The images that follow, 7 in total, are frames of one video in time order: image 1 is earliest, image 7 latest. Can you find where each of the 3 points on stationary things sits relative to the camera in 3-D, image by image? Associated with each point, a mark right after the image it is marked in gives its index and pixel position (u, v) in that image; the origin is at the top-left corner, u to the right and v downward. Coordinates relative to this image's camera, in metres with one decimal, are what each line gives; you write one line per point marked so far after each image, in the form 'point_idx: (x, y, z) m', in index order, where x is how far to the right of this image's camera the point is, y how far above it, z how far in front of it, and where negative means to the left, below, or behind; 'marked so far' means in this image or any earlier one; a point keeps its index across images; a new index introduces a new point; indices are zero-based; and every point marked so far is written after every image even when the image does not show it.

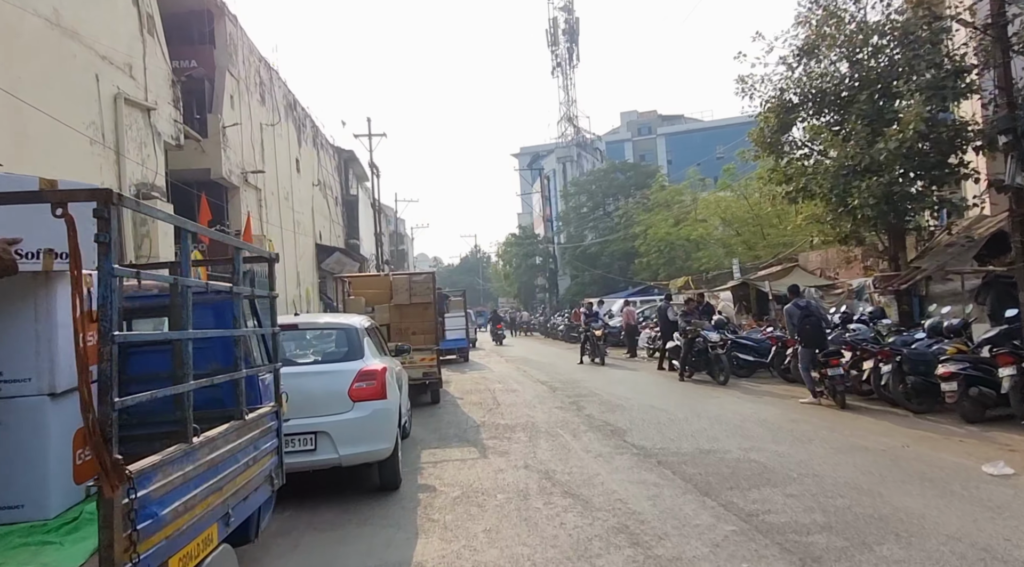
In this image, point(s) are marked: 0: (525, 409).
0: (+0.2, -1.7, +9.3) m
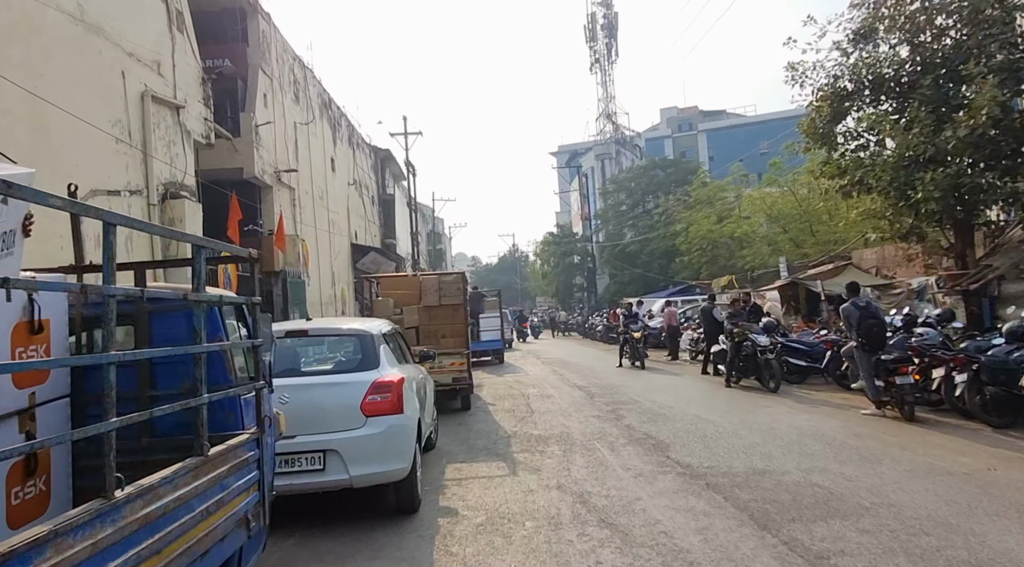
0: (+0.6, -1.7, +8.8) m
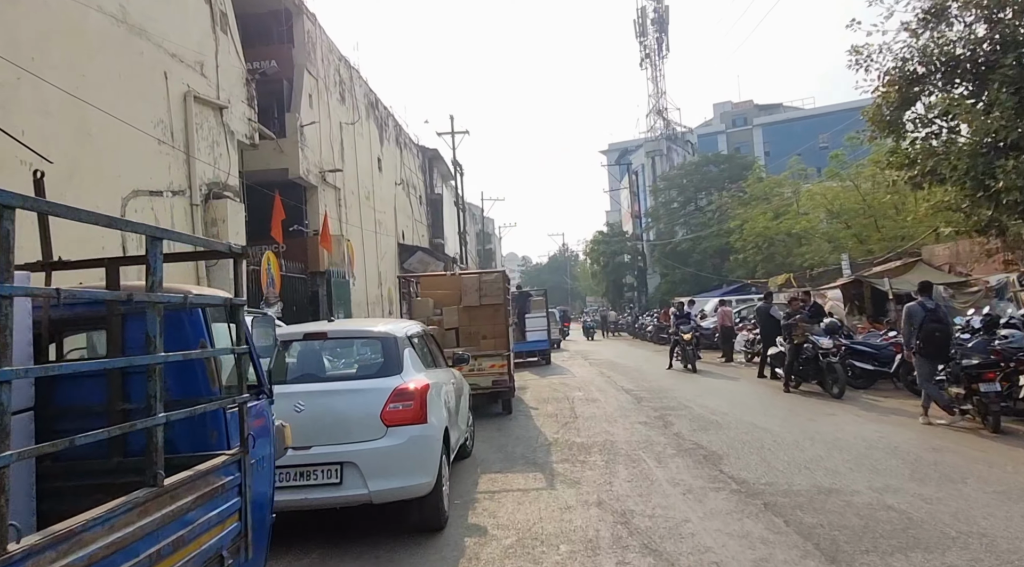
0: (+1.1, -1.7, +8.3) m
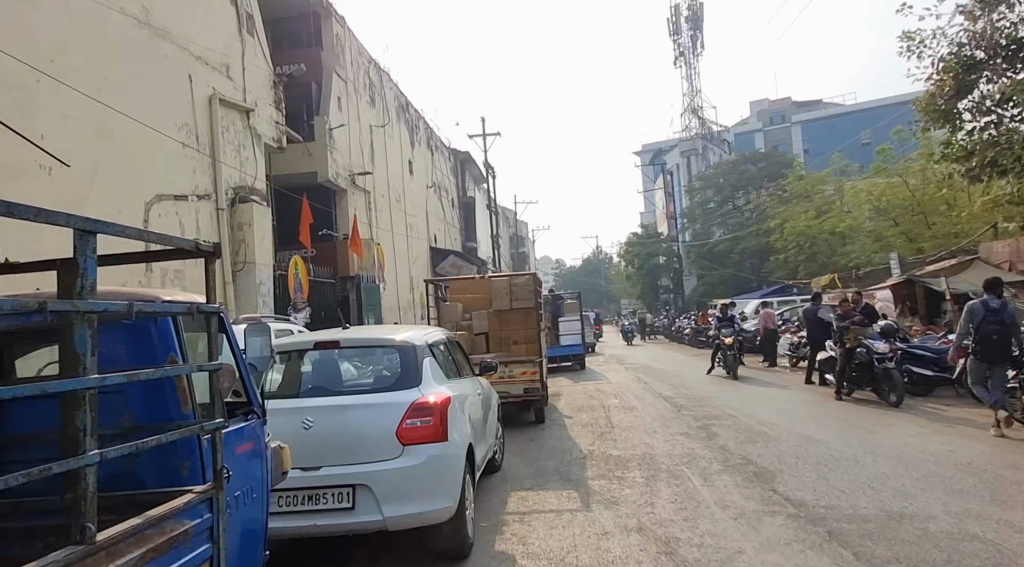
0: (+1.5, -1.7, +7.8) m
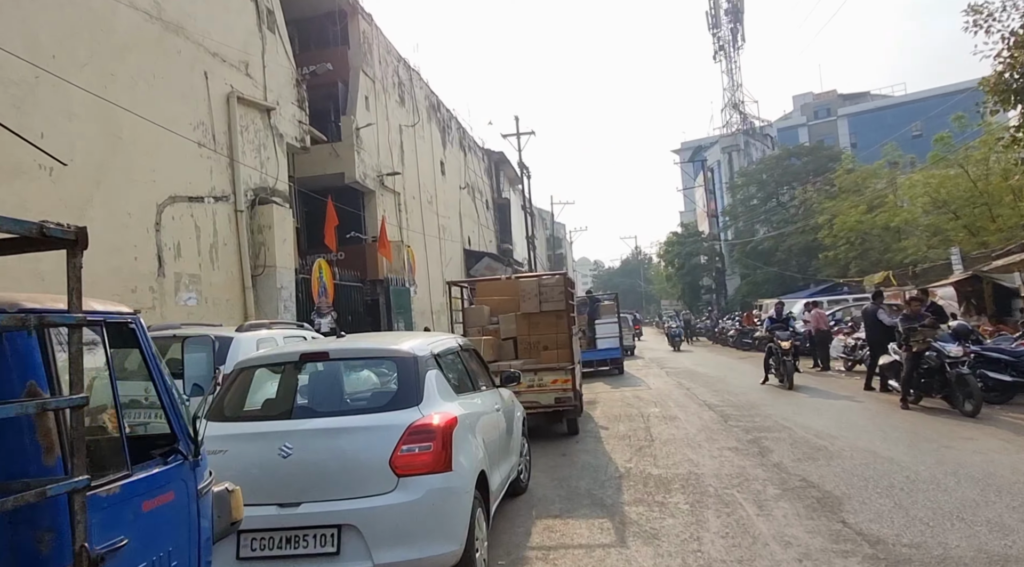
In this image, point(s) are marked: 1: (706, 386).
0: (+1.8, -1.7, +7.1) m
1: (+3.5, -1.8, +12.5) m
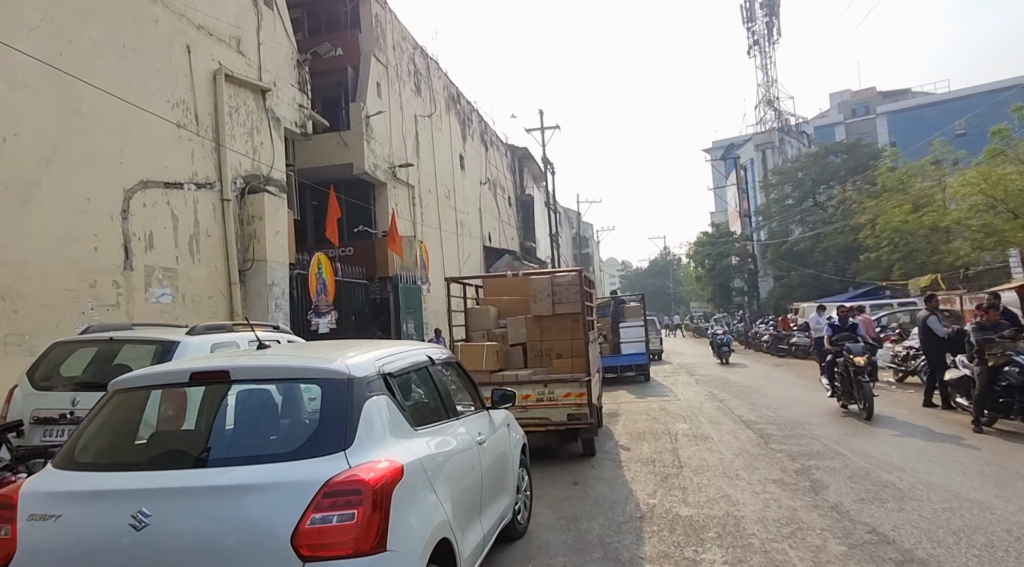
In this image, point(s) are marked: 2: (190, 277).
0: (+1.8, -1.7, +5.9) m
1: (+3.7, -1.9, +11.3) m
2: (-4.0, +0.1, +8.7) m
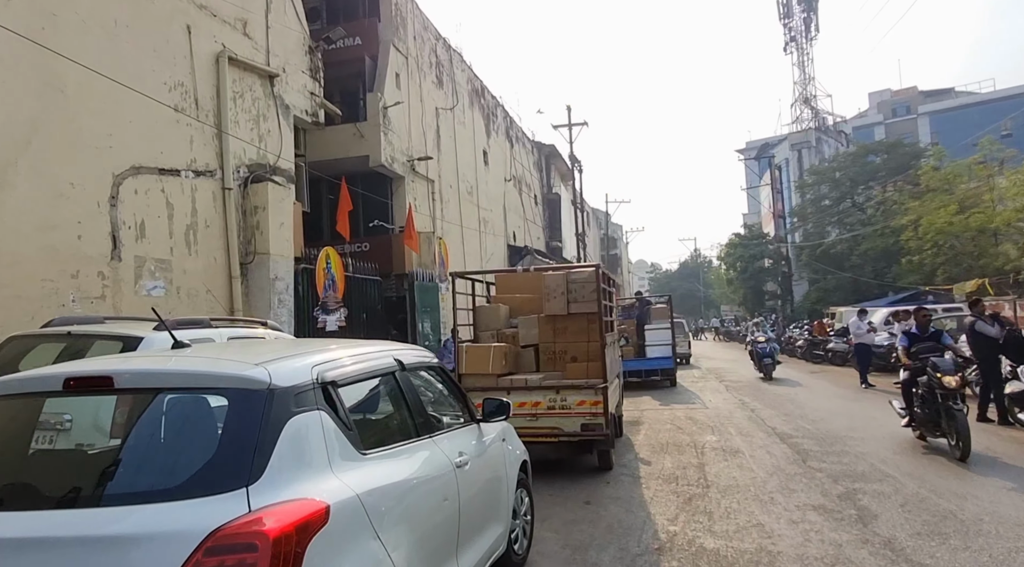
0: (+1.8, -1.7, +5.2) m
1: (+4.0, -1.9, +10.5) m
2: (-3.9, +0.2, +8.2) m
